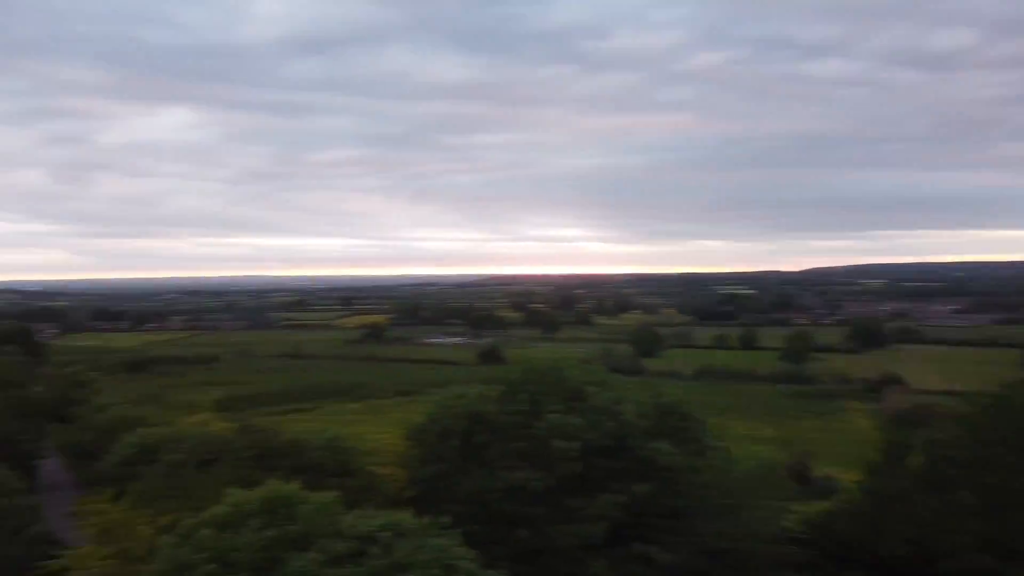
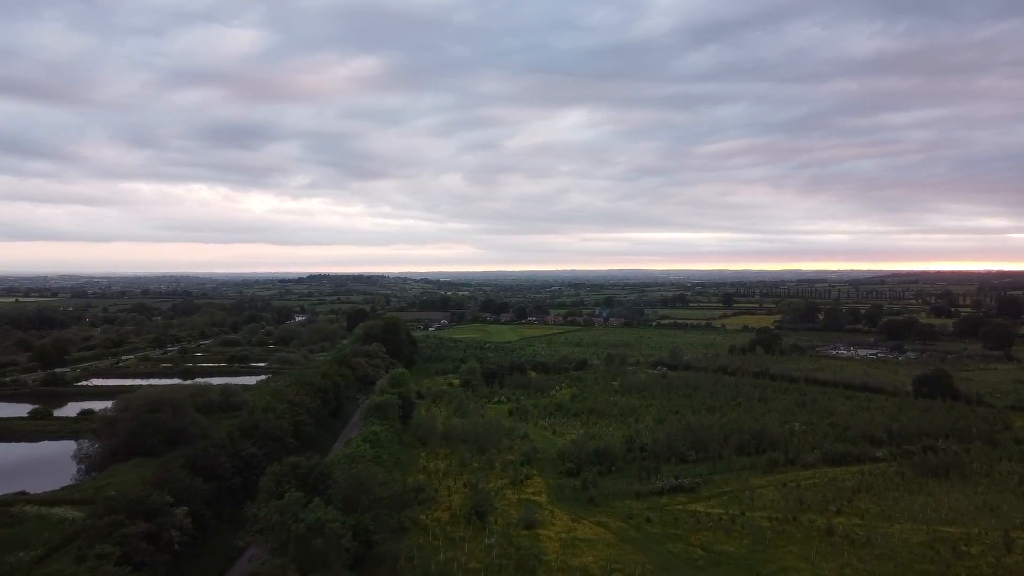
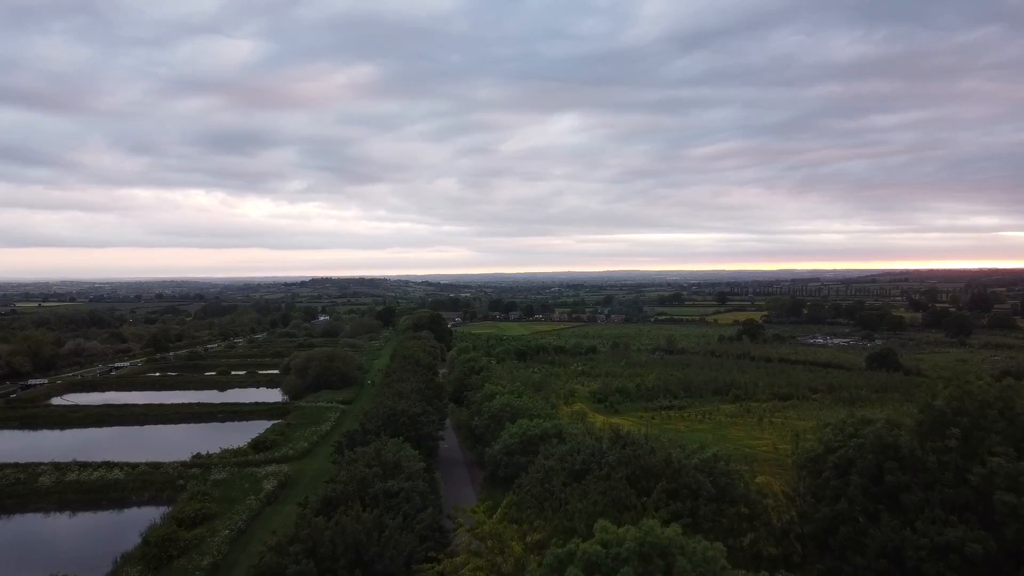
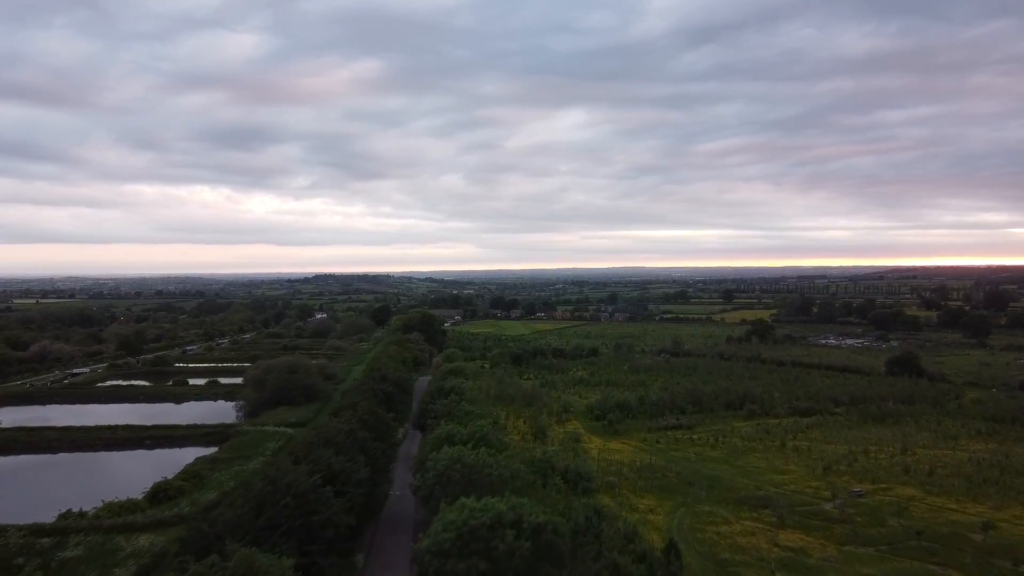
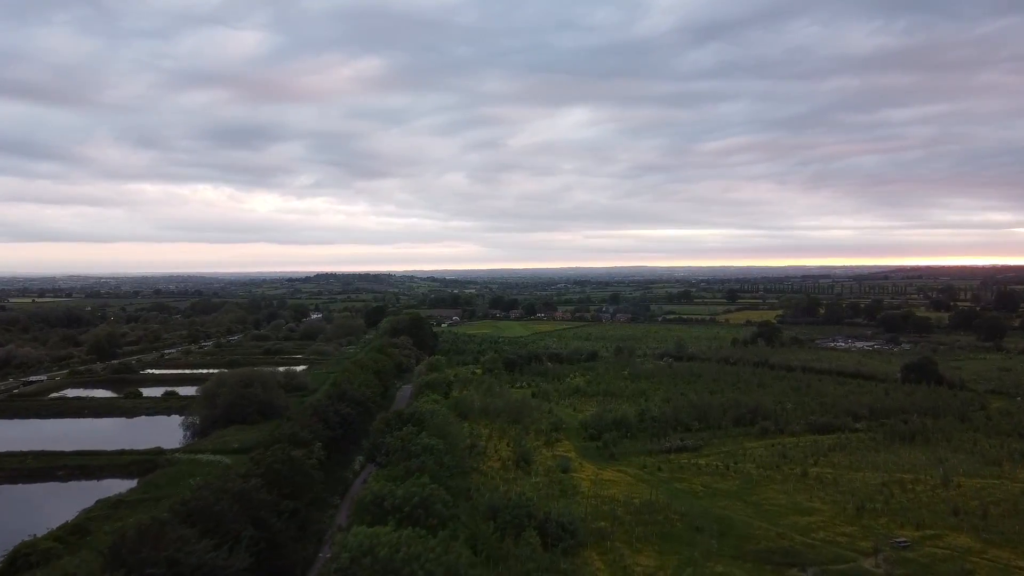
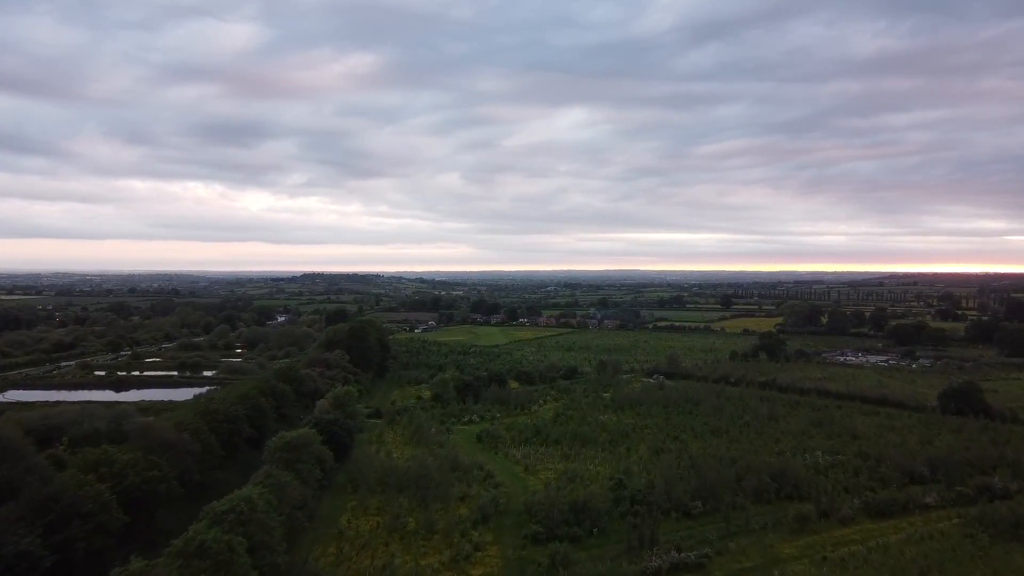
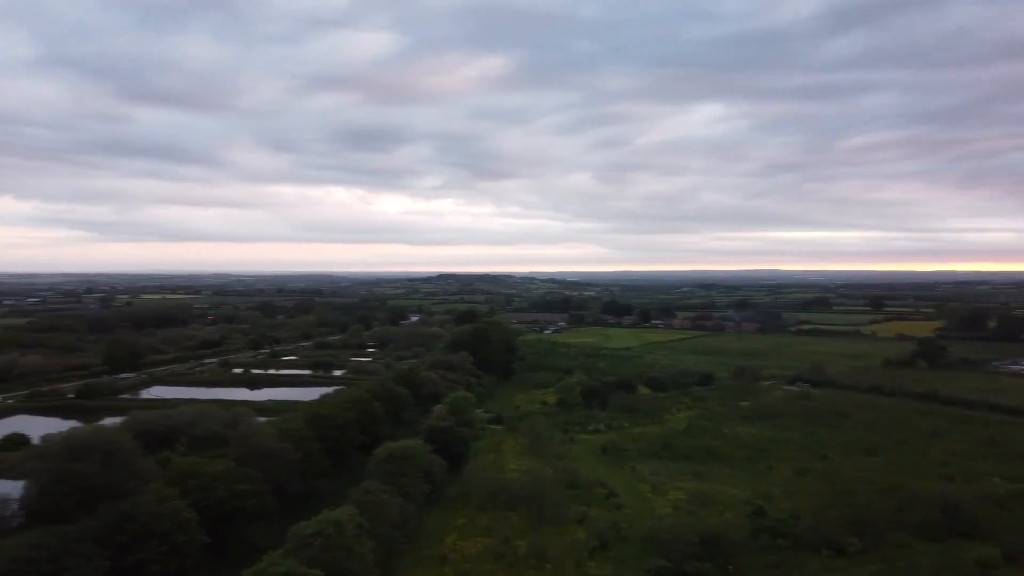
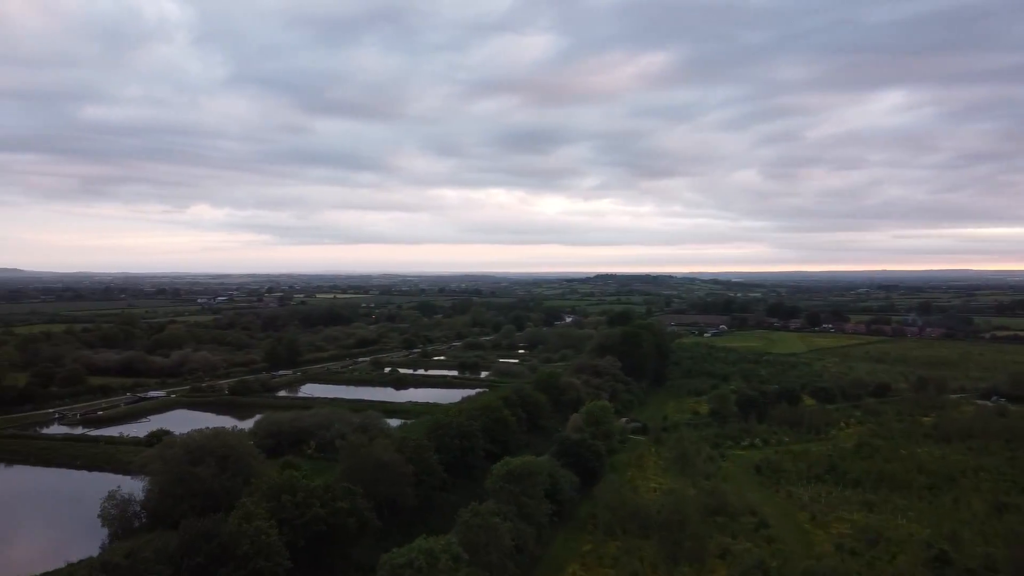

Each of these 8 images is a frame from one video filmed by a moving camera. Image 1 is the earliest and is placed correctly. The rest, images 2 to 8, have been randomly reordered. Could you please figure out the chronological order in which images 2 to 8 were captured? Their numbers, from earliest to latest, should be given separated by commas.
3, 4, 5, 2, 6, 7, 8
